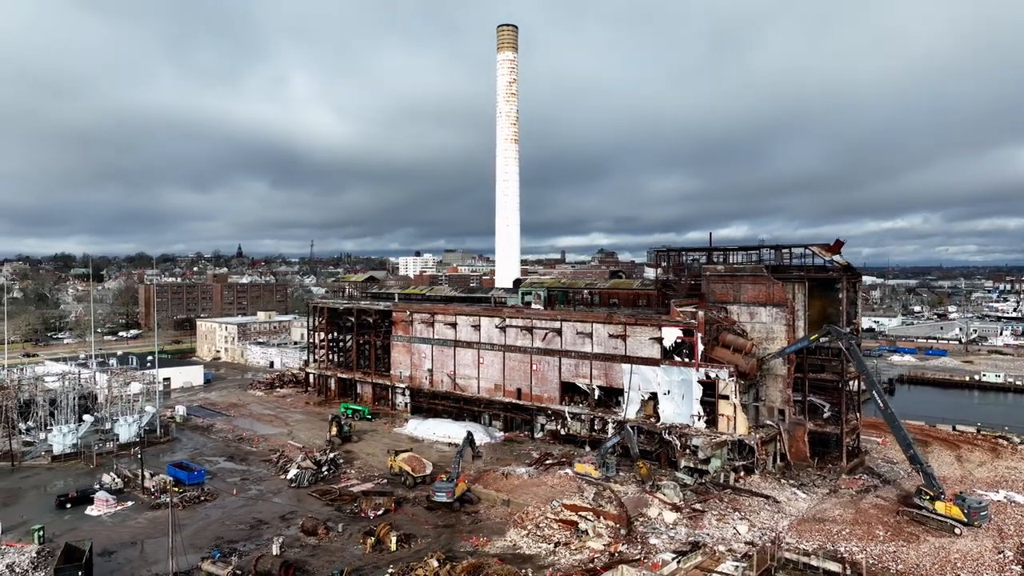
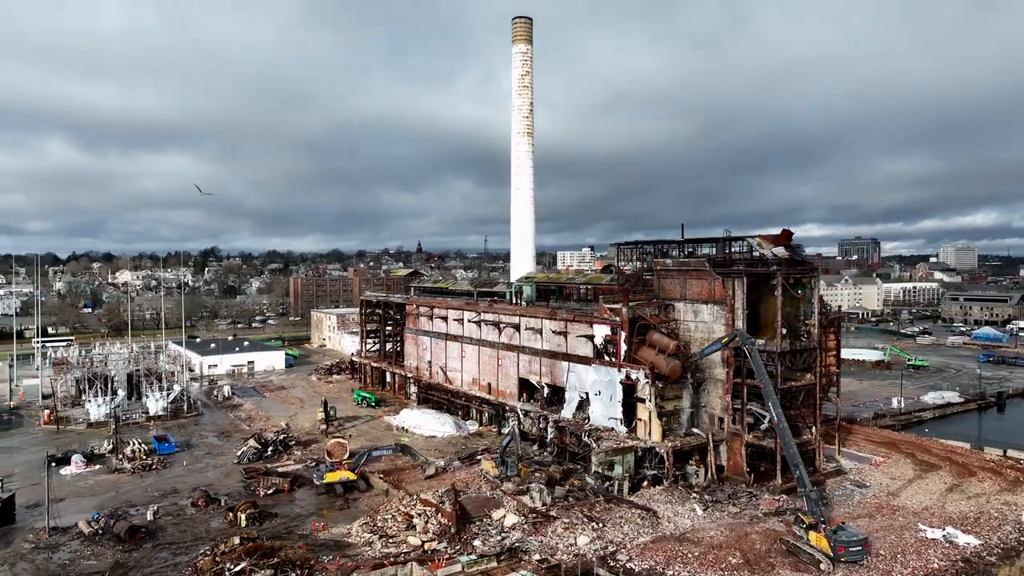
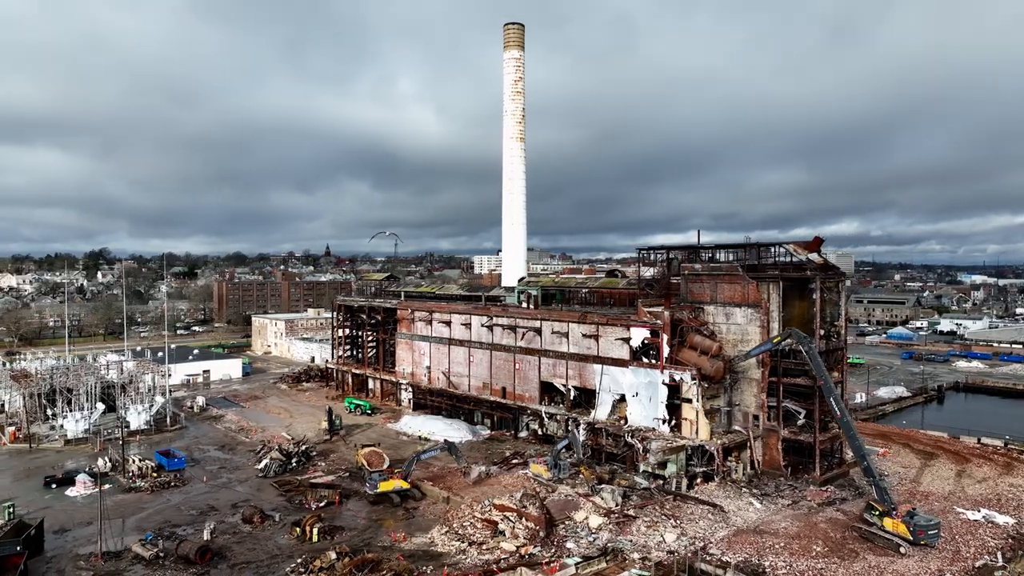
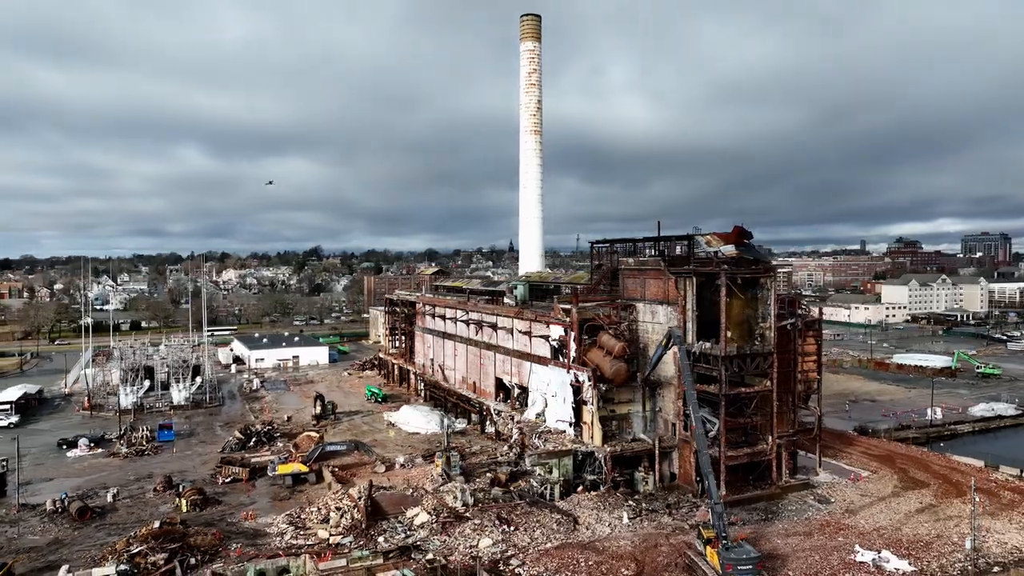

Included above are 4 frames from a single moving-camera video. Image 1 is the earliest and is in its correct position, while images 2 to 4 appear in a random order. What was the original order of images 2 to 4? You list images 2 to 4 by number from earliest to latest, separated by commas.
3, 2, 4
